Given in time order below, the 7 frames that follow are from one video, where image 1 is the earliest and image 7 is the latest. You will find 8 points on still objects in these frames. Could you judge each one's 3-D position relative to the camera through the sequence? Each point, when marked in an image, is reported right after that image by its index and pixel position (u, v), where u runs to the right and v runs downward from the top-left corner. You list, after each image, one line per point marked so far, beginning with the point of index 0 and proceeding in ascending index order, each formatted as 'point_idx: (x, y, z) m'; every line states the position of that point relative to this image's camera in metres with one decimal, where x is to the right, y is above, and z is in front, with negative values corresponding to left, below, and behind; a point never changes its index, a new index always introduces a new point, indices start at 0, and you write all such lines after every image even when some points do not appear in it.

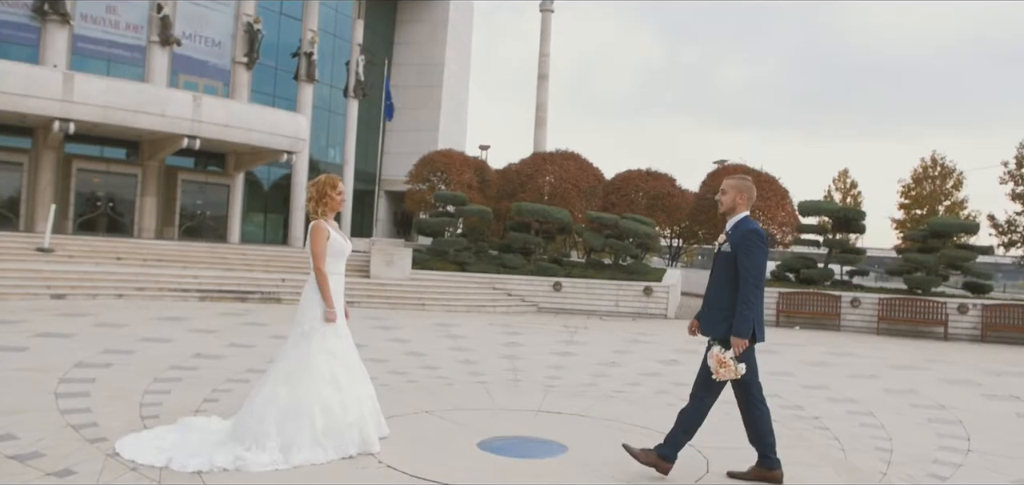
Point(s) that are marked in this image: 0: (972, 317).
0: (+9.0, -1.5, +17.7) m
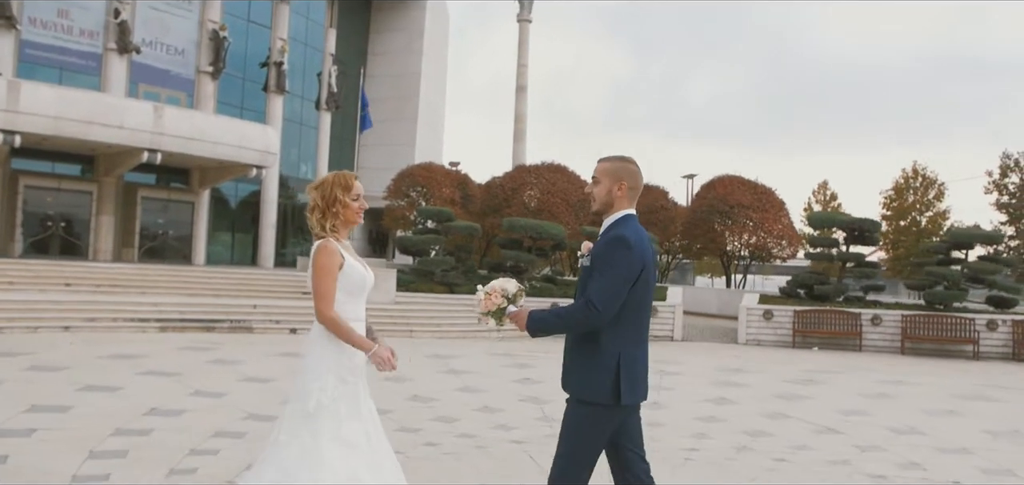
0: (+8.9, -1.7, +16.4) m
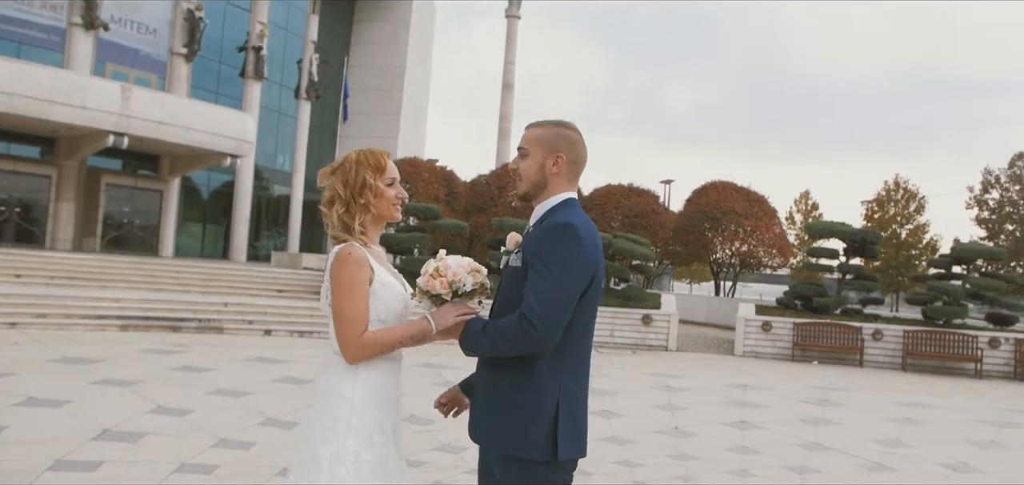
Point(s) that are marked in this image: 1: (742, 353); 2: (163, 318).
0: (+8.7, -1.9, +15.7) m
1: (+4.4, -2.1, +17.0) m
2: (-4.7, -1.0, +12.2) m
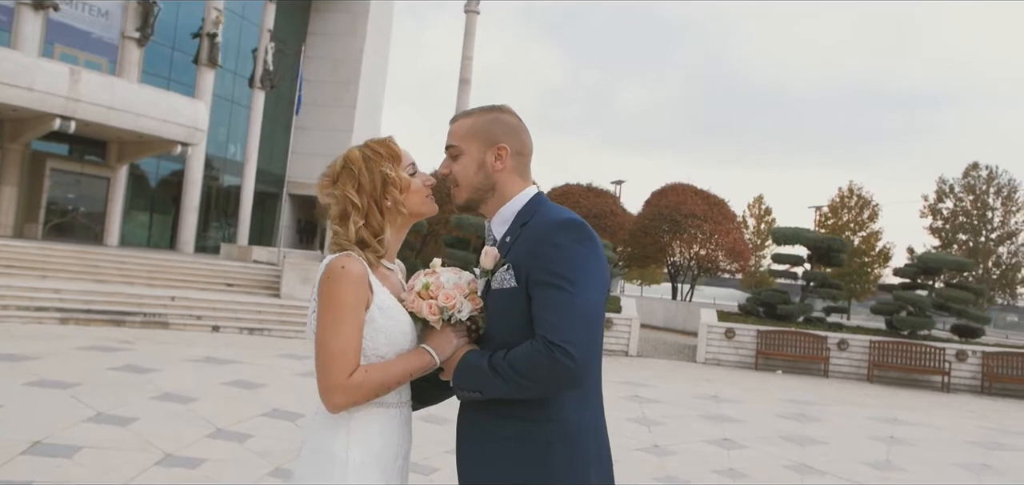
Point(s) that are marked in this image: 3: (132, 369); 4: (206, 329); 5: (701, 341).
0: (+8.0, -2.2, +15.7) m
1: (+3.6, -2.2, +16.7) m
2: (-5.2, -0.9, +11.5) m
3: (-3.3, -1.1, +7.8) m
4: (-4.1, -1.2, +12.0) m
5: (+3.5, -1.8, +16.9) m
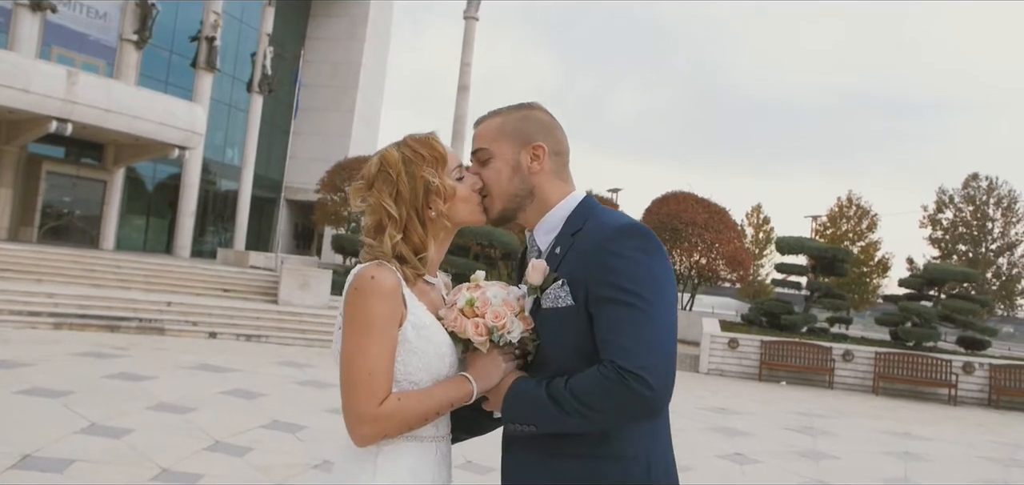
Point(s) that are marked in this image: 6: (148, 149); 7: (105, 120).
0: (+8.0, -2.4, +15.5) m
1: (+3.6, -2.3, +16.5) m
2: (-5.2, -0.9, +11.2) m
3: (-3.3, -1.1, +7.6) m
4: (-4.1, -1.2, +11.8) m
5: (+3.5, -2.0, +16.6) m
6: (-8.1, +2.1, +20.0) m
7: (-7.7, +2.4, +17.0) m
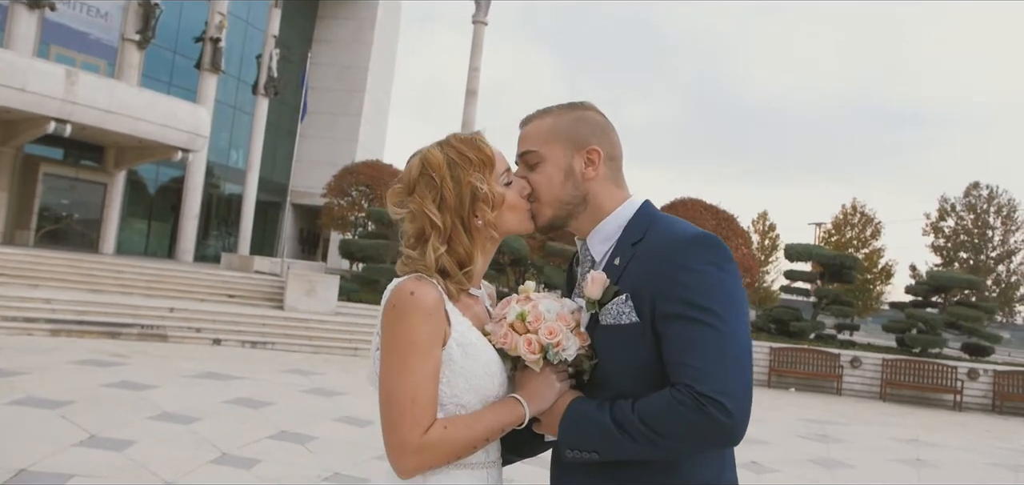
0: (+8.2, -2.4, +15.3) m
1: (+3.7, -2.4, +16.3) m
2: (-5.0, -1.0, +11.1) m
3: (-3.2, -1.2, +7.4) m
4: (-4.0, -1.3, +11.7) m
5: (+3.7, -2.1, +16.5) m
6: (-8.0, +2.0, +19.8) m
7: (-7.6, +2.3, +16.9) m
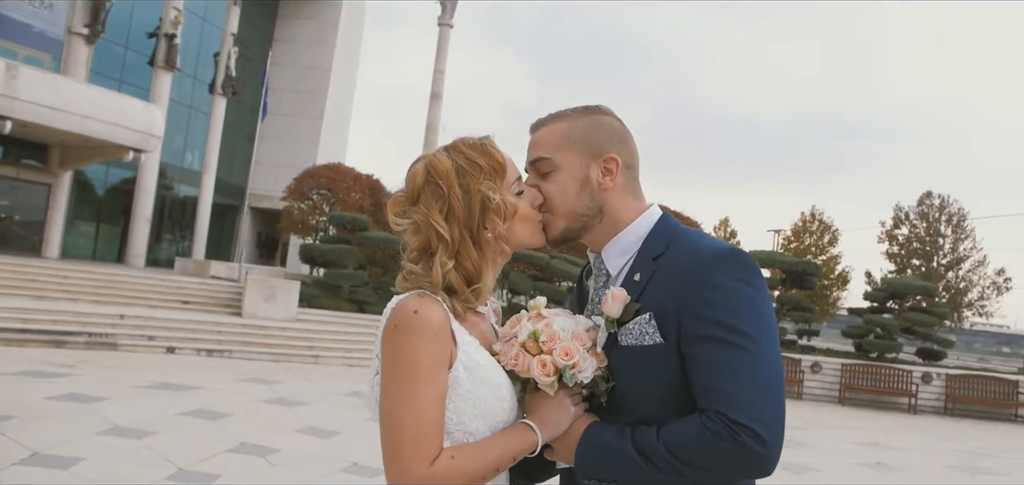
0: (+7.6, -2.5, +15.5) m
1: (+3.1, -2.5, +16.3) m
2: (-5.4, -1.0, +10.7) m
3: (-3.4, -1.2, +7.1) m
4: (-4.4, -1.4, +11.3) m
5: (+3.0, -2.2, +16.4) m
6: (-8.8, +1.9, +19.3) m
7: (-8.3, +2.2, +16.3) m
